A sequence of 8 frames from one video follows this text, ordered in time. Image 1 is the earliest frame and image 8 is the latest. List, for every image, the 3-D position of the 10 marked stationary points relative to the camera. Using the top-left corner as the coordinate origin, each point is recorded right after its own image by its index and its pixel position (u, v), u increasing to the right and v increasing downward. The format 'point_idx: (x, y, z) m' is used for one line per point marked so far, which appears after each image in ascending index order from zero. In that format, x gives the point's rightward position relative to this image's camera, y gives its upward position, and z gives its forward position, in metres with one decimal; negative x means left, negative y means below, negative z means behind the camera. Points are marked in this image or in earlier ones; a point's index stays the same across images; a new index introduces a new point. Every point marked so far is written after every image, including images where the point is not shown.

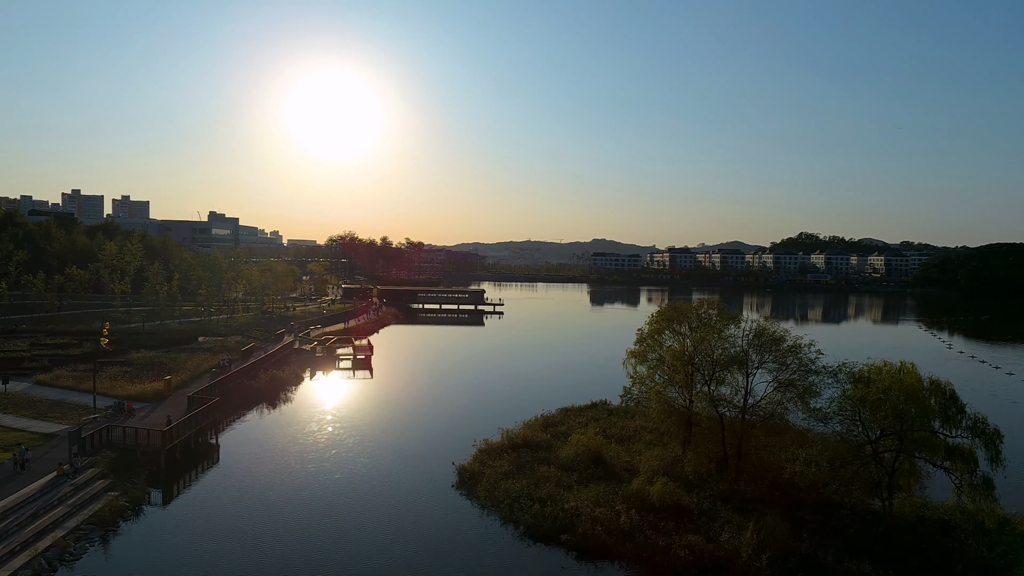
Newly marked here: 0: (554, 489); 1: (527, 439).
0: (+1.1, -5.4, +16.1) m
1: (+0.4, -5.0, +19.7) m
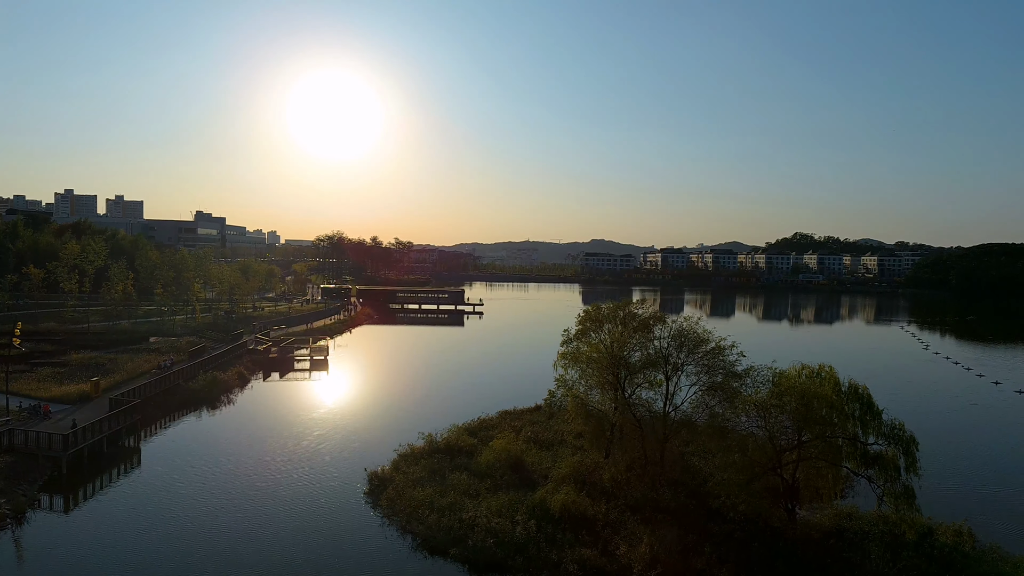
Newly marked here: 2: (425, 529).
0: (-1.4, -5.4, +15.4) m
1: (-2.1, -5.0, +19.0) m
2: (-2.1, -5.7, +14.2) m
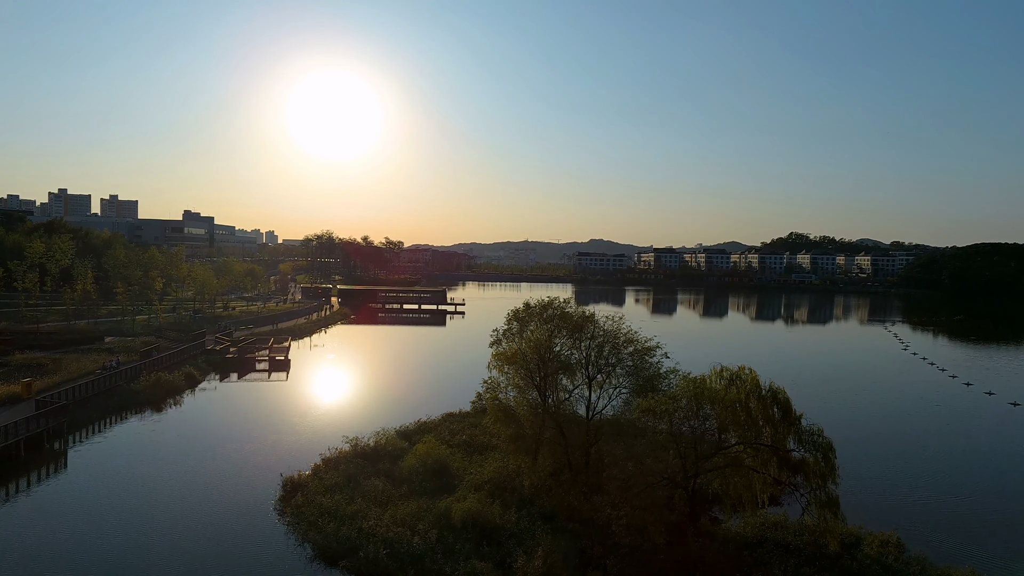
0: (-3.6, -5.3, +14.7) m
1: (-4.3, -5.0, +18.4) m
2: (-4.3, -5.6, +13.5) m
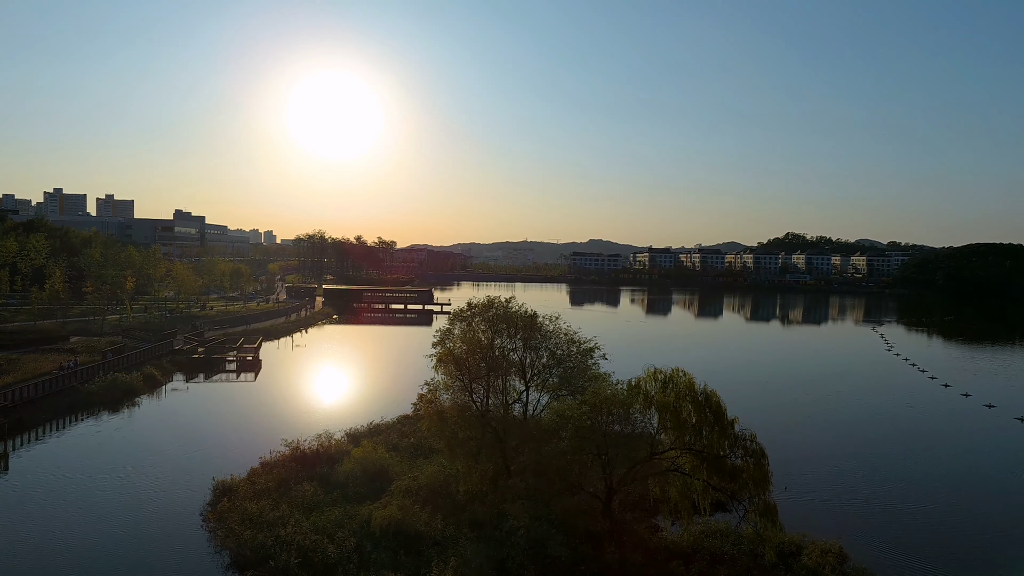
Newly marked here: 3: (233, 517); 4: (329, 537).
0: (-5.3, -5.3, +14.2) m
1: (-5.9, -4.9, +17.9) m
2: (-5.9, -5.6, +13.0) m
3: (-6.6, -5.5, +14.3) m
4: (-4.0, -5.4, +12.9) m
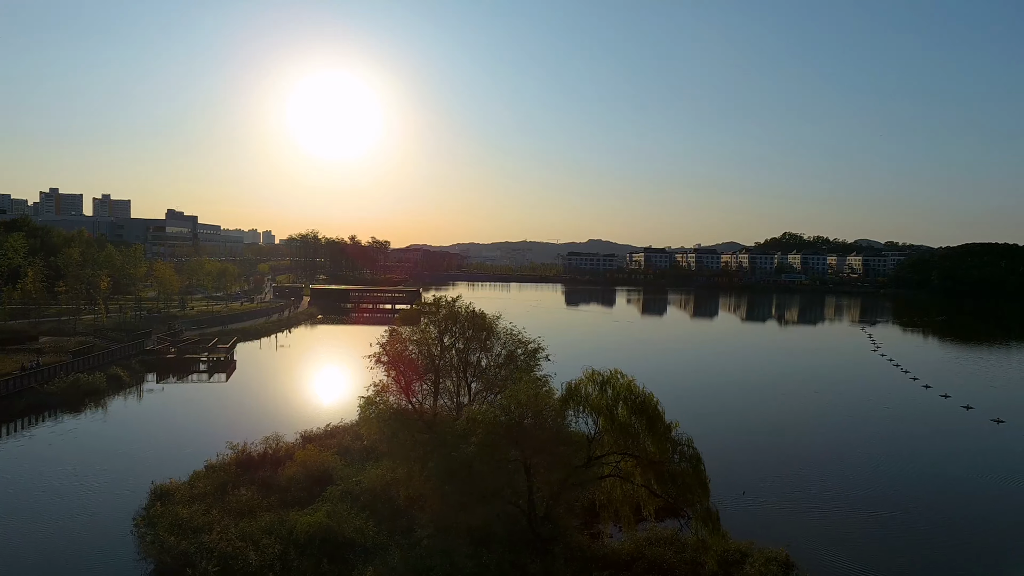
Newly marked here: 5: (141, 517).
0: (-6.7, -5.3, +13.8) m
1: (-7.4, -4.9, +17.5) m
2: (-7.4, -5.6, +12.6) m
3: (-8.1, -5.4, +13.9) m
4: (-5.4, -5.4, +12.5) m
5: (-9.1, -5.7, +14.7) m
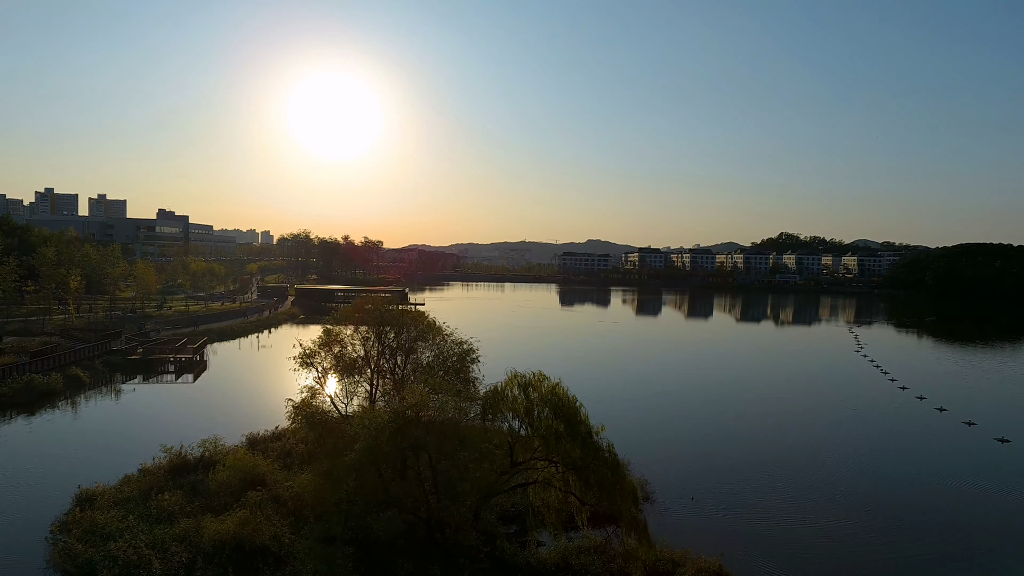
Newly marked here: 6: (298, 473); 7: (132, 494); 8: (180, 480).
0: (-8.3, -5.3, +13.4) m
1: (-9.0, -4.9, +17.0) m
2: (-9.0, -5.5, +12.1) m
3: (-9.7, -5.4, +13.4) m
4: (-7.0, -5.3, +12.0) m
5: (-10.7, -5.6, +14.2) m
6: (-5.6, -5.0, +15.9) m
7: (-9.5, -5.2, +15.0) m
8: (-8.8, -5.1, +15.9) m
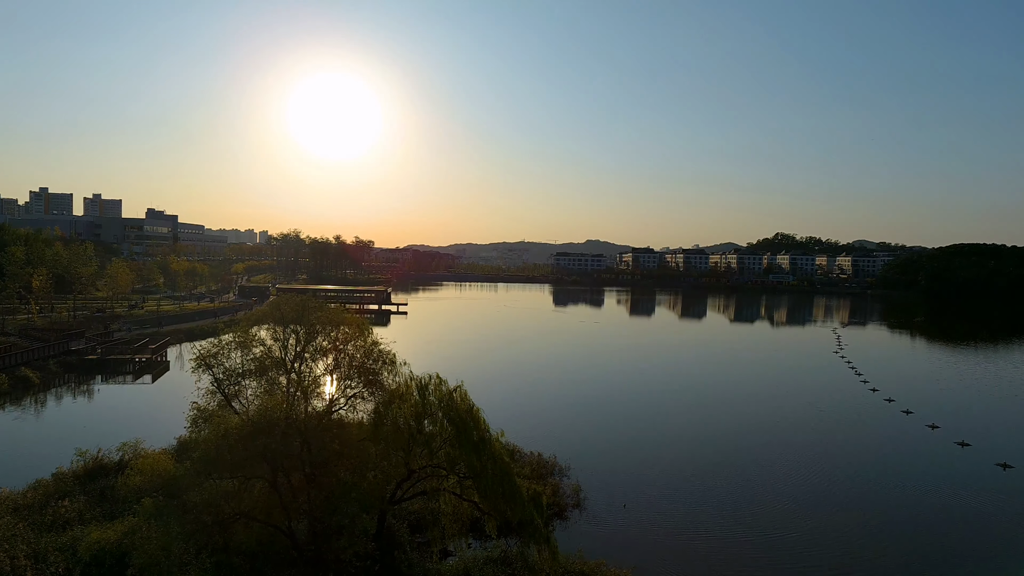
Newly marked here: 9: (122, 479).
0: (-10.4, -5.2, +12.8) m
1: (-11.0, -4.8, +16.4) m
2: (-11.0, -5.5, +11.6) m
3: (-11.7, -5.4, +12.9) m
4: (-9.0, -5.3, +11.4) m
5: (-12.8, -5.6, +13.7) m
6: (-7.6, -4.9, +15.4) m
7: (-11.5, -5.1, +14.4) m
8: (-10.8, -5.0, +15.3) m
9: (-9.9, -5.0, +15.2) m
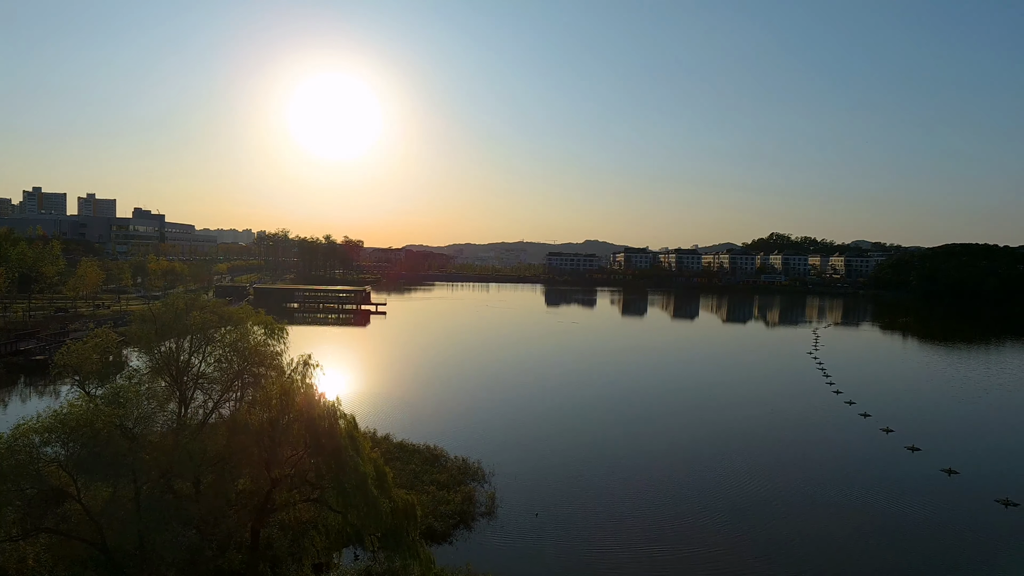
0: (-12.7, -5.2, +12.1) m
1: (-13.4, -4.8, +15.8) m
2: (-13.4, -5.5, +10.9) m
3: (-14.1, -5.3, +12.2) m
4: (-11.4, -5.2, +10.8) m
5: (-15.1, -5.5, +13.0) m
6: (-9.9, -4.9, +14.7) m
7: (-13.9, -5.1, +13.7) m
8: (-13.2, -5.0, +14.7) m
9: (-12.2, -4.9, +14.6) m
